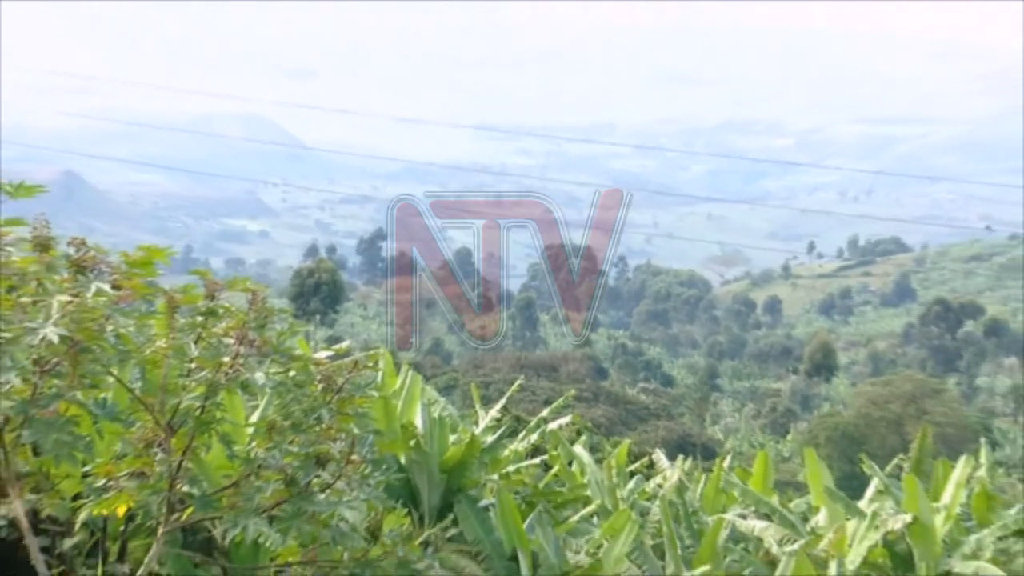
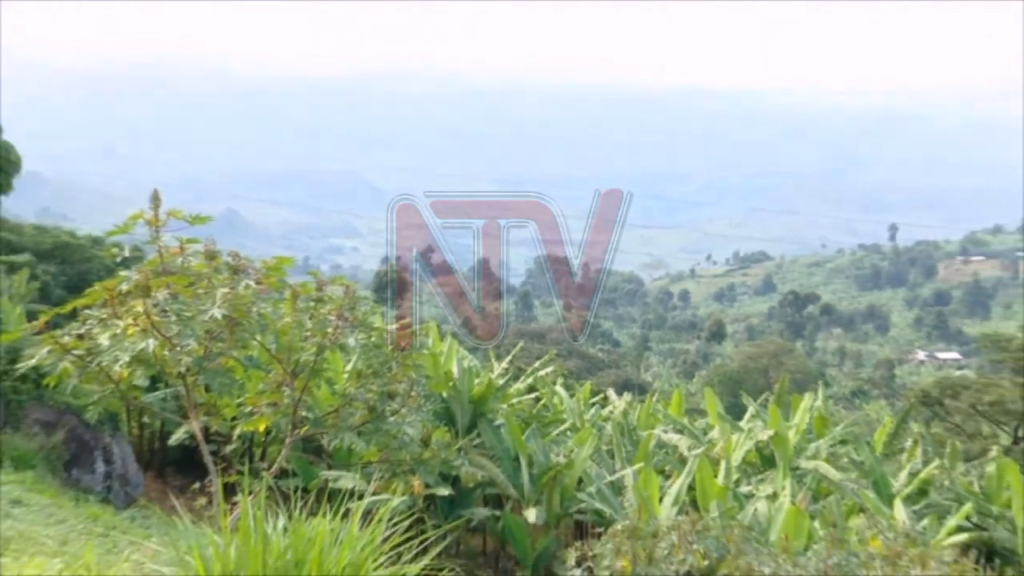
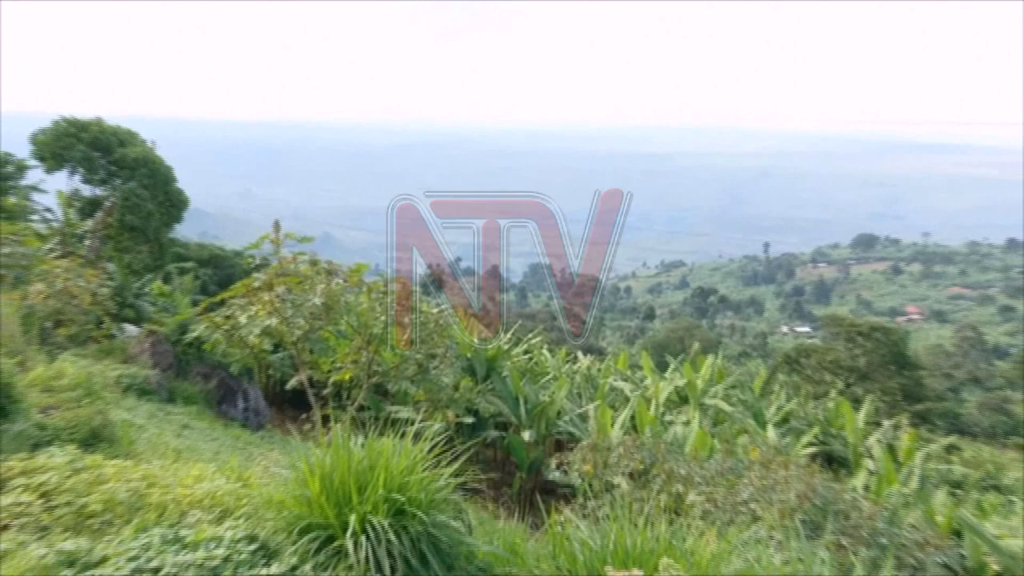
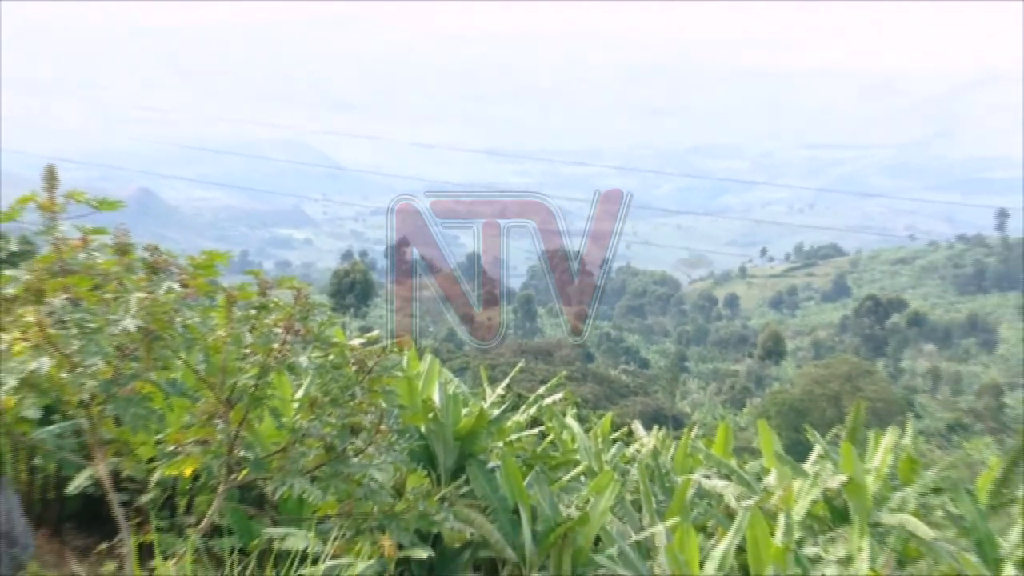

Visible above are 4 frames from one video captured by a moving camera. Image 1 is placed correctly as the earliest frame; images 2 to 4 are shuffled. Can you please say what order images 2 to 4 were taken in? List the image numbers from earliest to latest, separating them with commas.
4, 2, 3
